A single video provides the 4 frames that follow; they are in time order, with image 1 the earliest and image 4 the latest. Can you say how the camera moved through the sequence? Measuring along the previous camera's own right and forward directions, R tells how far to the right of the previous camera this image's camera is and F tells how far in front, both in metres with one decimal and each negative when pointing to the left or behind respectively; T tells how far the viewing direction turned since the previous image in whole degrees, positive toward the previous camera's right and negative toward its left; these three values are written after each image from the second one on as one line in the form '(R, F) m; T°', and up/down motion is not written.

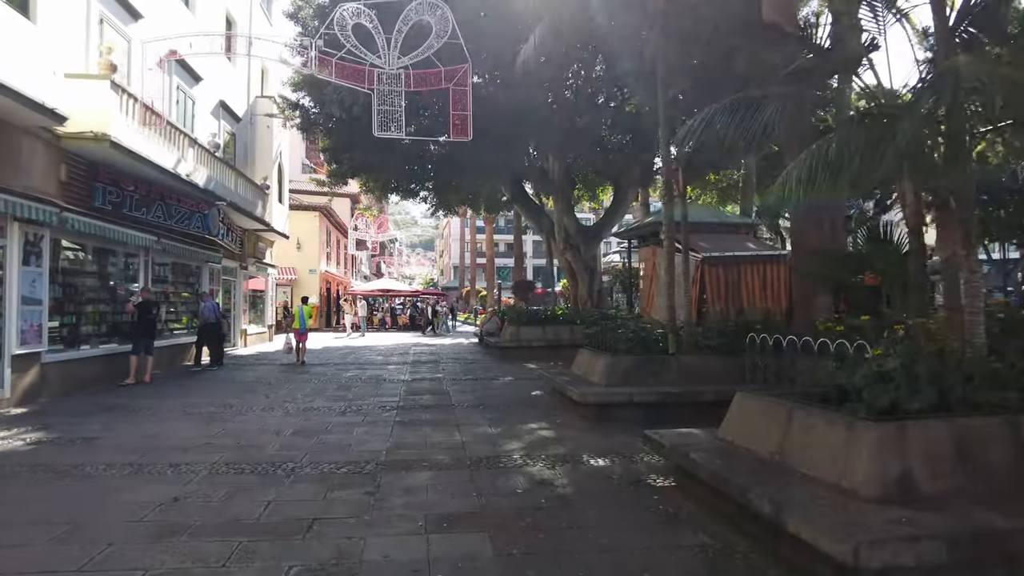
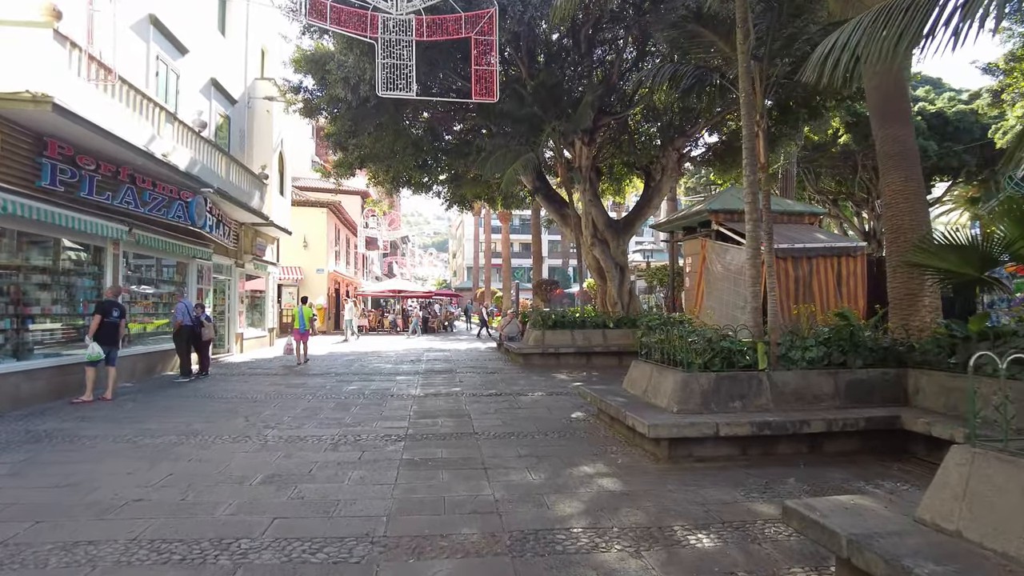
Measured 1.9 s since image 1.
(-0.3, +1.9) m; -1°
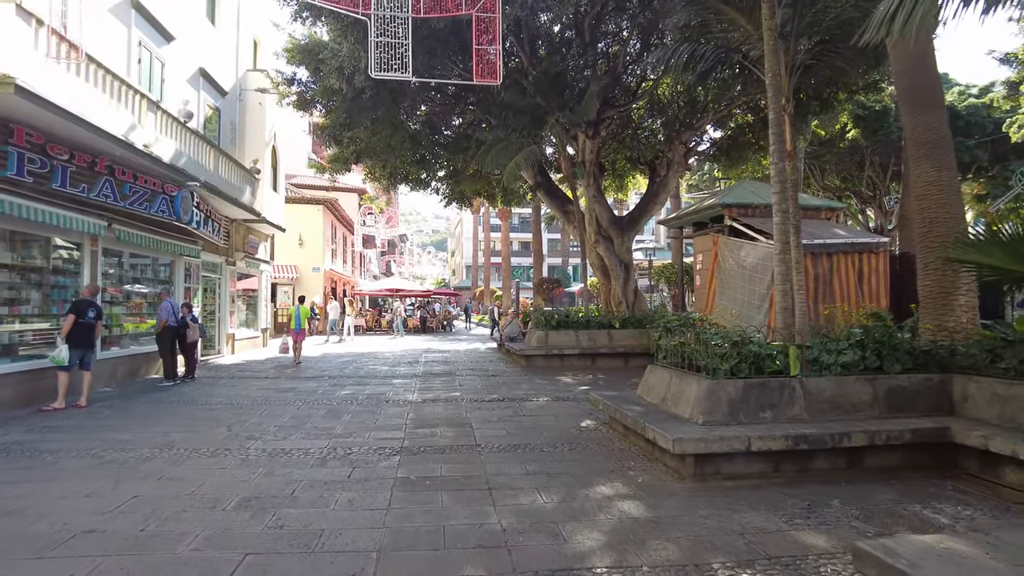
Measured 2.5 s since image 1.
(-0.1, +0.6) m; 0°
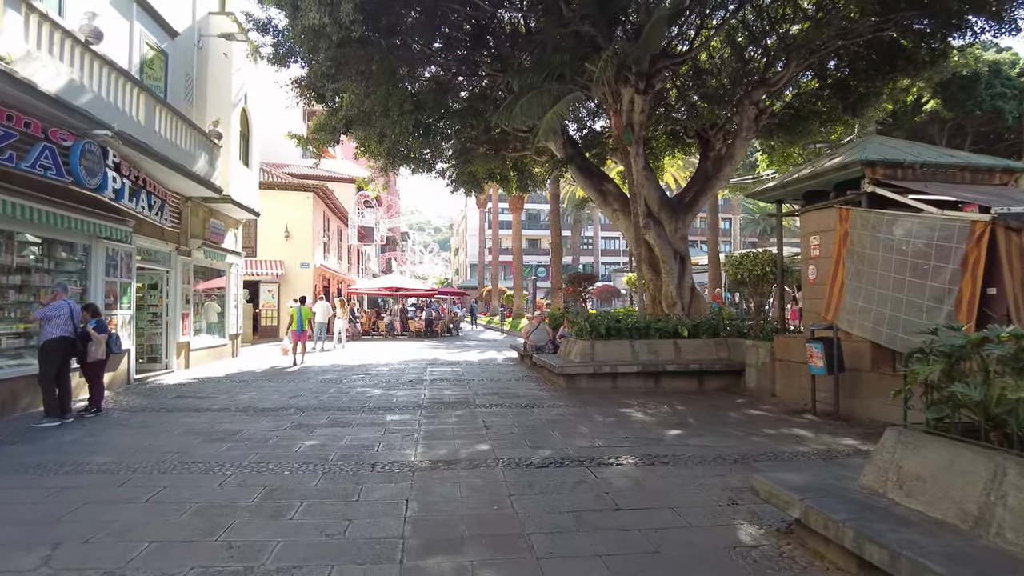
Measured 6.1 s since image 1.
(-0.6, +3.5) m; 0°
